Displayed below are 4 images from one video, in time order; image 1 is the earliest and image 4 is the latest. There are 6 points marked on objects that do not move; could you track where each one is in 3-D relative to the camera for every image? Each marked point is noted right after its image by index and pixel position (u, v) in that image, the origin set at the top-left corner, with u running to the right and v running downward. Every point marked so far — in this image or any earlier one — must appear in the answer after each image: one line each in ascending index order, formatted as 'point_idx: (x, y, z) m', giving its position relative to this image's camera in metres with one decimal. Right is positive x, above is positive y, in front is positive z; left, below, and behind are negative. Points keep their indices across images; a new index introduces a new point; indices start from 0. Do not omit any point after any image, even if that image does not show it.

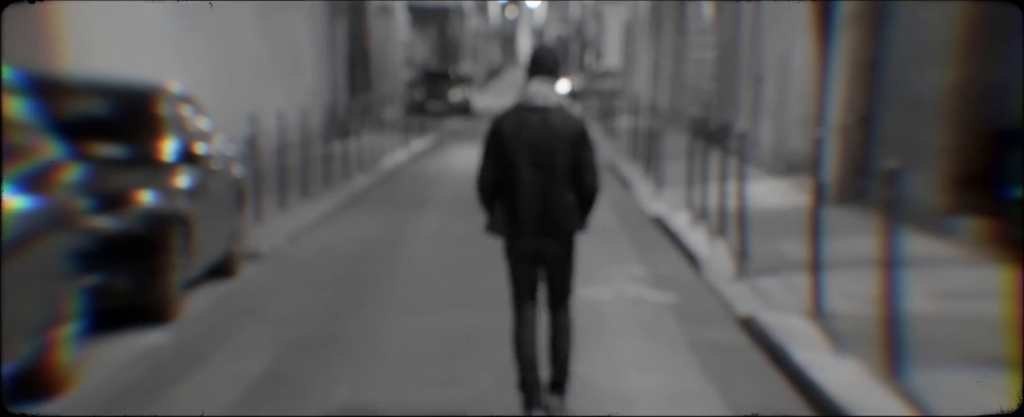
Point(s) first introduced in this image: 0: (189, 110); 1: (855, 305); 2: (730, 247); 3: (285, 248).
0: (-7.2, +2.1, +8.5) m
1: (+6.6, -2.0, +8.1) m
2: (+6.2, -1.1, +11.5) m
3: (-7.4, -1.1, +12.5) m
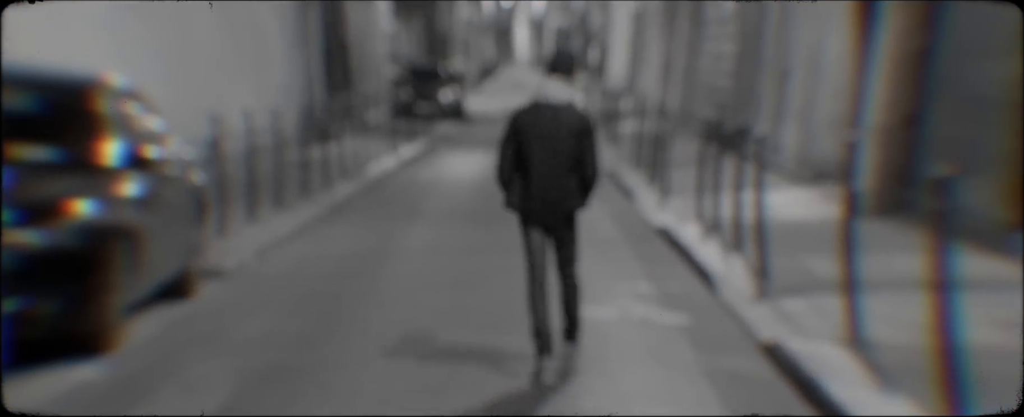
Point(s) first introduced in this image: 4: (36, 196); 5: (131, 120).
0: (-6.4, +1.7, +6.6) m
1: (+7.4, -2.3, +7.3) m
2: (+6.7, -1.5, +10.7) m
3: (-6.9, -1.6, +10.6) m
4: (-6.4, +0.2, +5.2) m
5: (-6.3, +1.4, +6.4) m
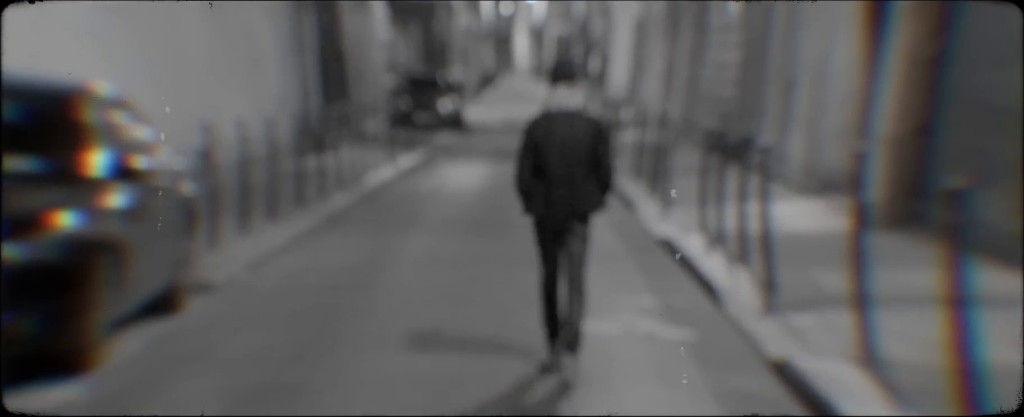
0: (-6.2, +1.5, +6.2) m
1: (+7.6, -2.6, +7.1) m
2: (+6.9, -1.8, +10.4) m
3: (-6.8, -1.9, +10.1) m
4: (-6.1, 0.0, +4.8) m
5: (-6.1, +1.2, +6.0) m
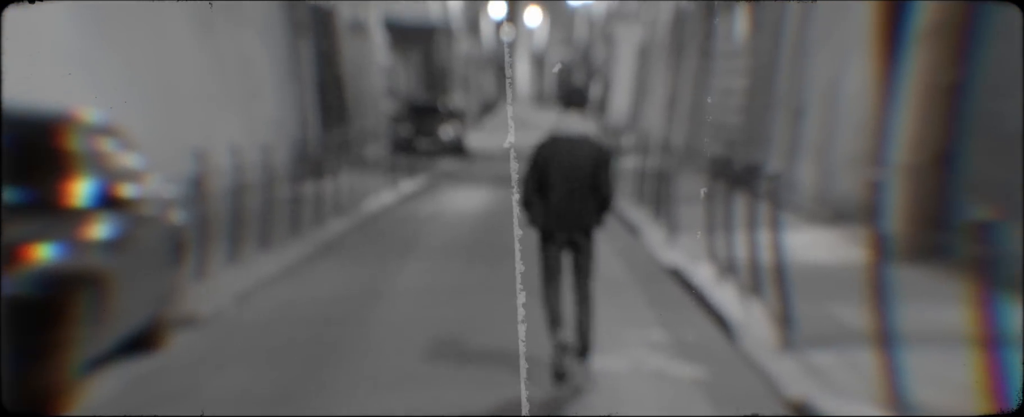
0: (-5.8, +1.0, +5.7) m
1: (+8.0, -3.0, +6.6) m
2: (+7.2, -2.5, +10.0) m
3: (-6.4, -2.6, +9.4) m
4: (-5.7, -0.4, +4.2) m
5: (-5.7, +0.7, +5.5) m
